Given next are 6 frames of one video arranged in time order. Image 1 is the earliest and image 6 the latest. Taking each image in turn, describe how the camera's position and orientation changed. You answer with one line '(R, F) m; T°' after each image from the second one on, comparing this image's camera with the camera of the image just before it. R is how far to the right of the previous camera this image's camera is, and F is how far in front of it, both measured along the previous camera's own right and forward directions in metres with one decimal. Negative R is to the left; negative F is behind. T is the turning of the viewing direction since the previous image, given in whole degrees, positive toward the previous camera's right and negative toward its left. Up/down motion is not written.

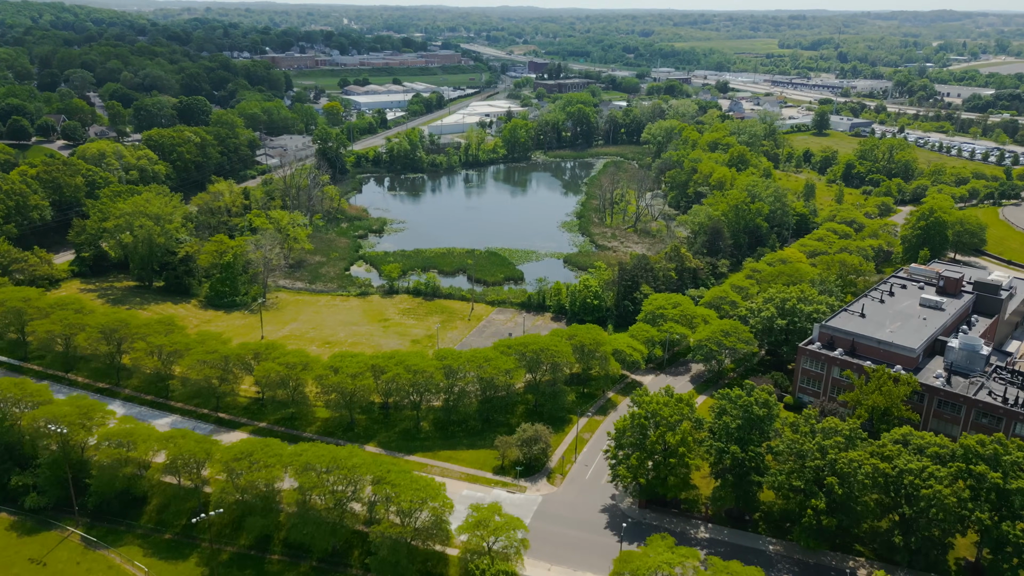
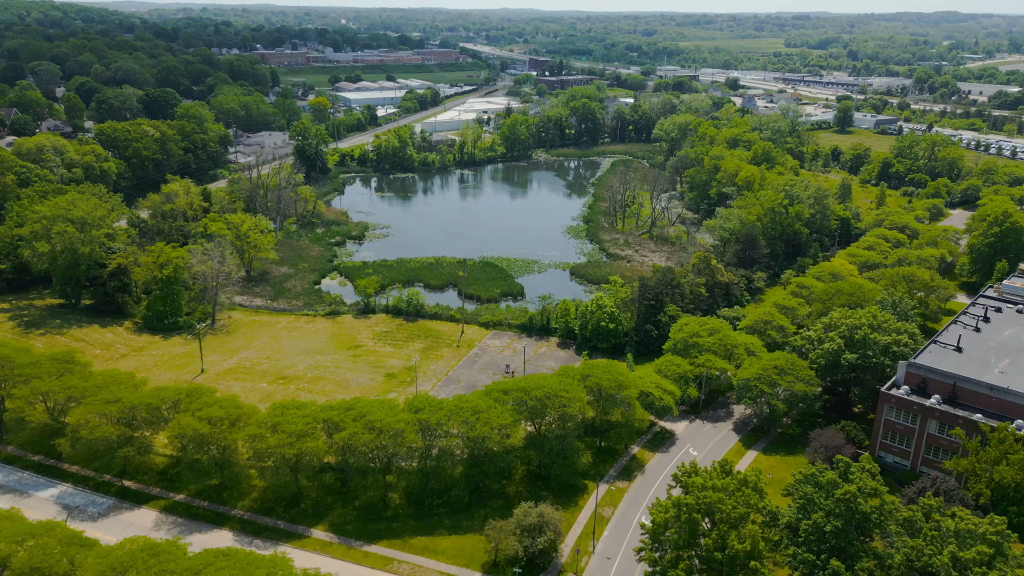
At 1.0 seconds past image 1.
(+0.1, +8.1) m; 0°
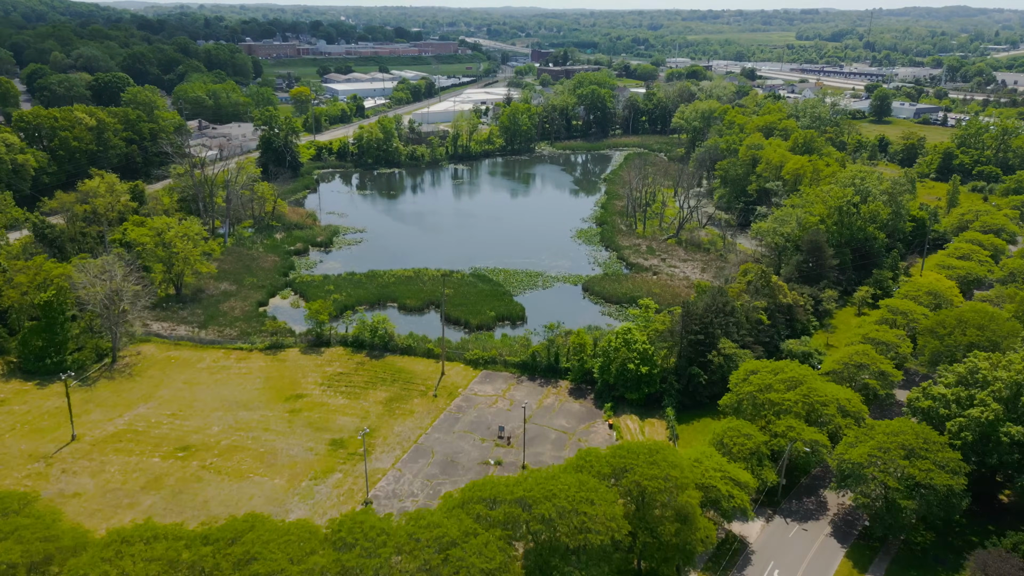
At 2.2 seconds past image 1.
(+0.3, +10.1) m; 0°
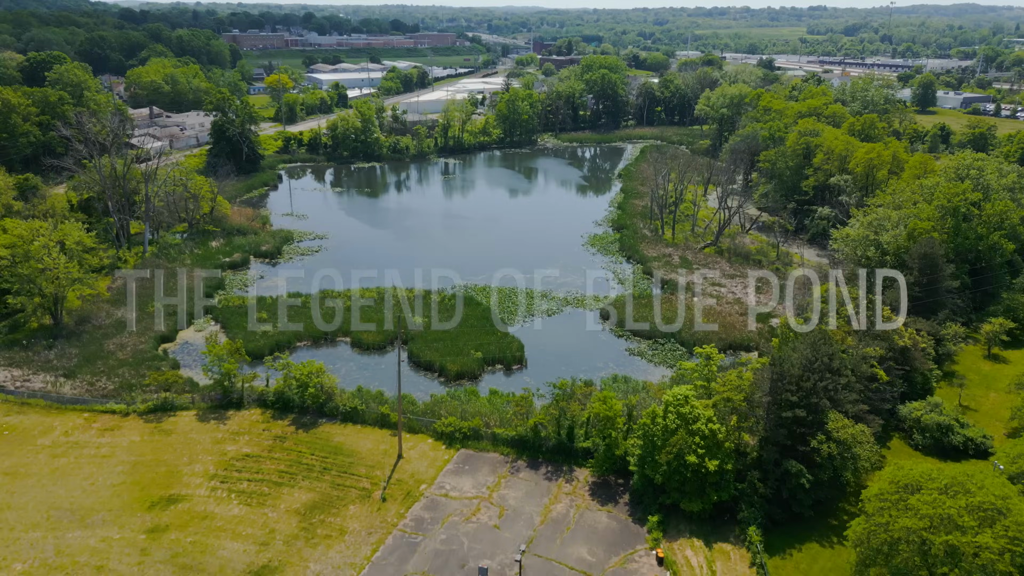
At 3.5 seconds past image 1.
(+0.3, +10.1) m; 0°
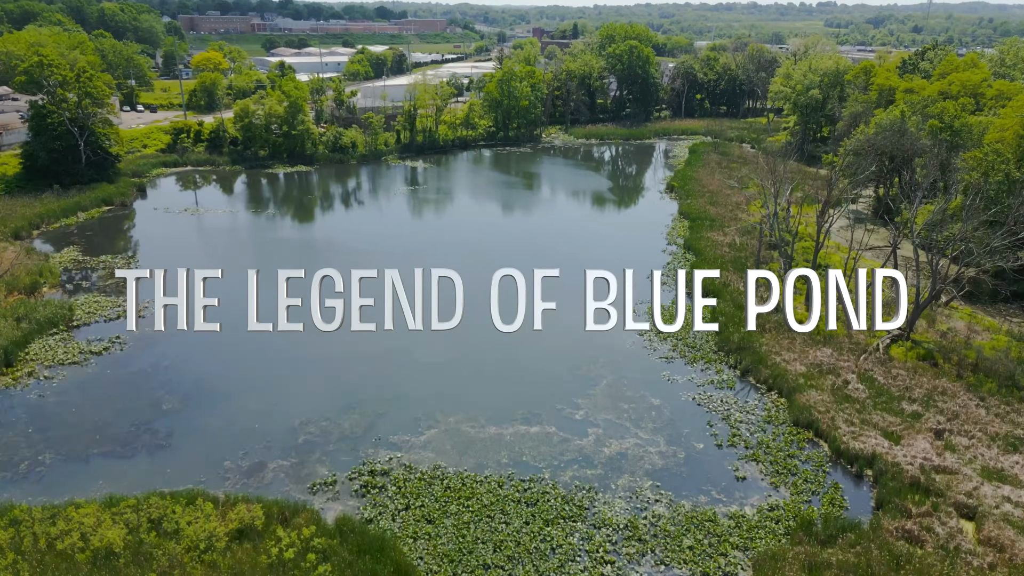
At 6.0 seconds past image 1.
(+0.2, +19.8) m; 0°
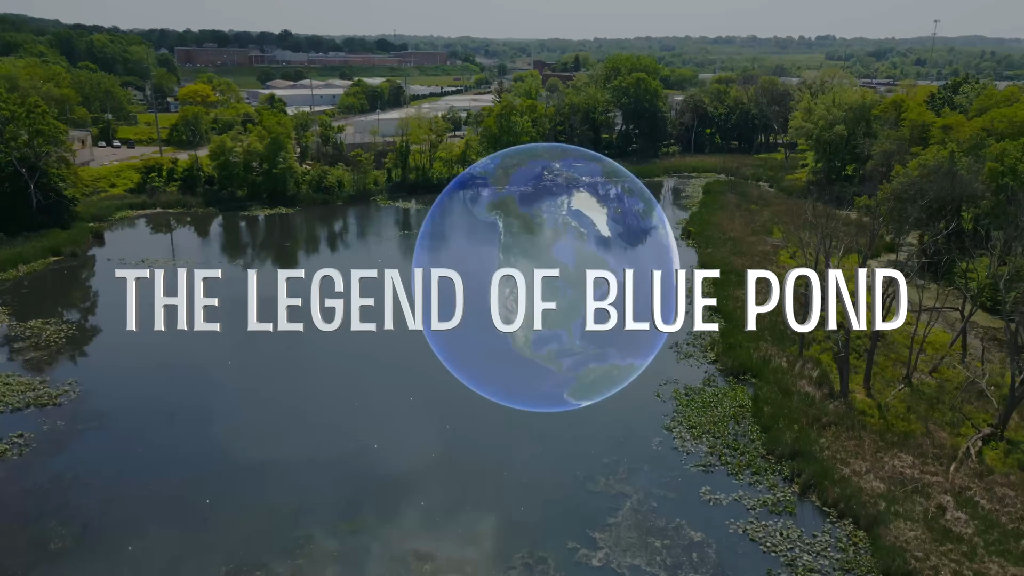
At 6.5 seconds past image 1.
(+0.1, +3.7) m; 0°
